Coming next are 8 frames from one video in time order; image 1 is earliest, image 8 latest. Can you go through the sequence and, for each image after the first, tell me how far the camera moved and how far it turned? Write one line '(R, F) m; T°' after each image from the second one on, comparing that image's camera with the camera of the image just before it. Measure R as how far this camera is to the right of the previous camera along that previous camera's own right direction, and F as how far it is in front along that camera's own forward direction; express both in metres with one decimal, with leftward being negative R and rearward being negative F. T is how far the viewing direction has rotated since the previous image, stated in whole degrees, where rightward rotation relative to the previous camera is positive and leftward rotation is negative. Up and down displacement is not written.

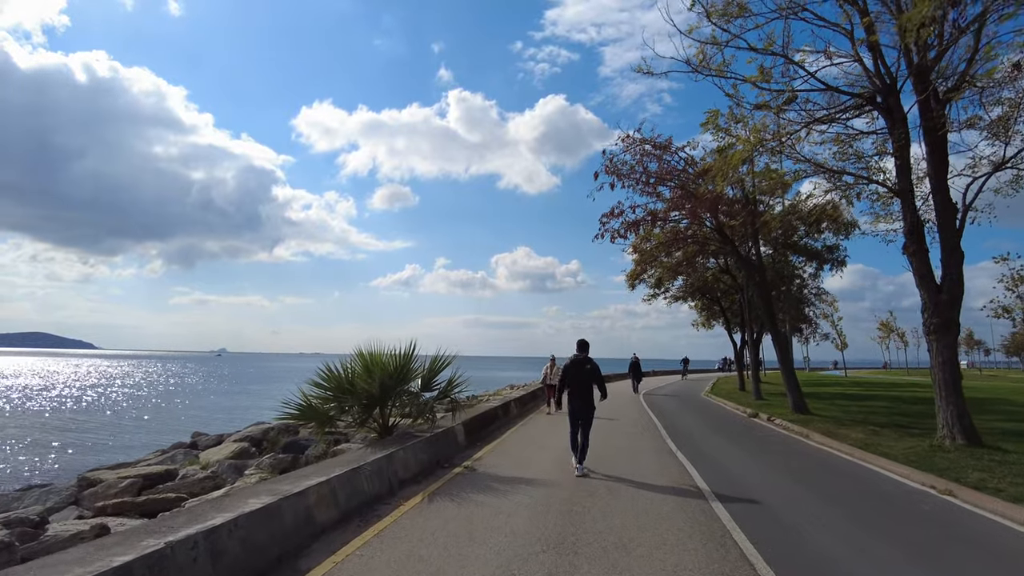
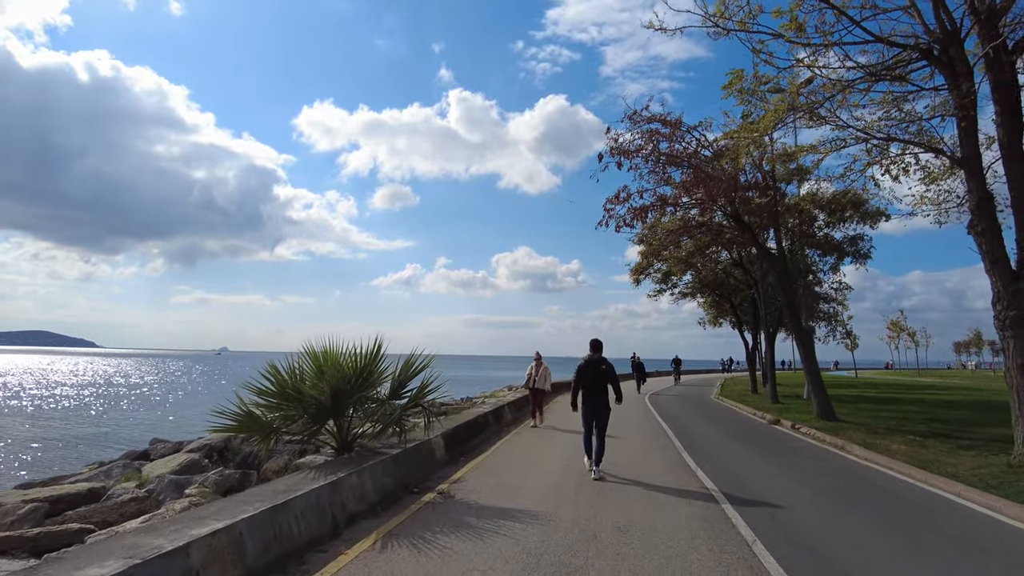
(+0.2, +2.1) m; 0°
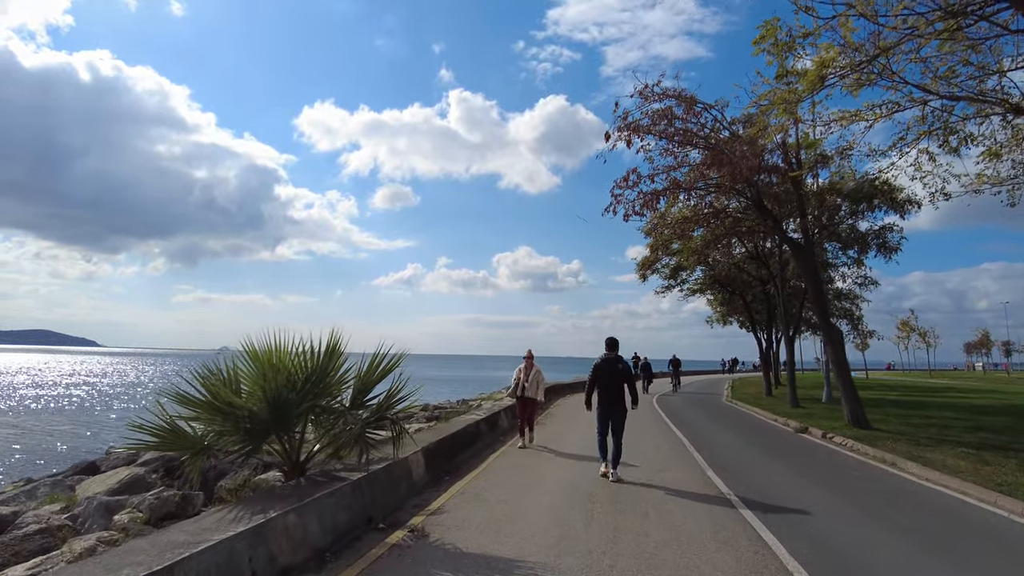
(+0.1, +1.9) m; 0°
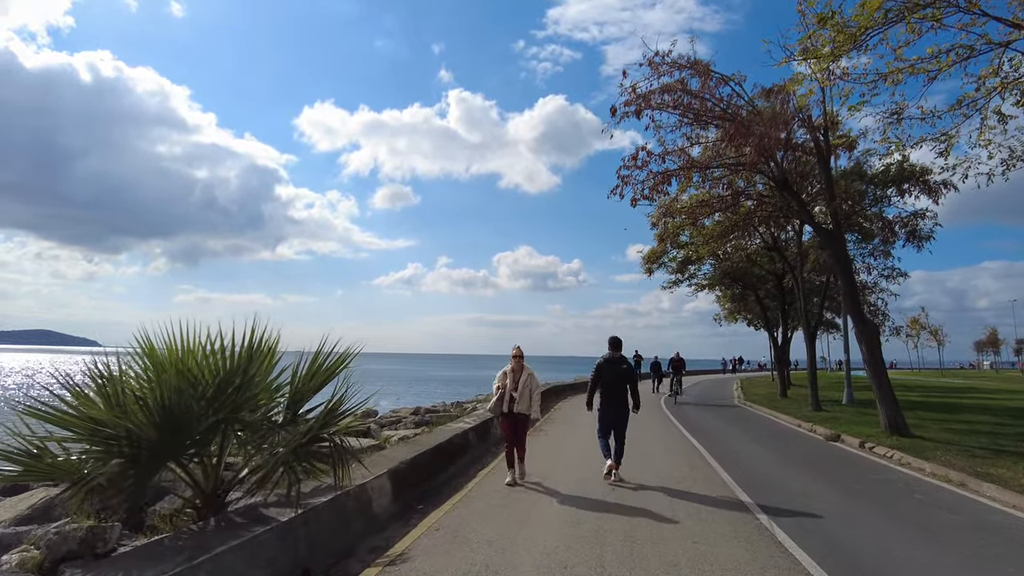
(+0.1, +1.9) m; 0°
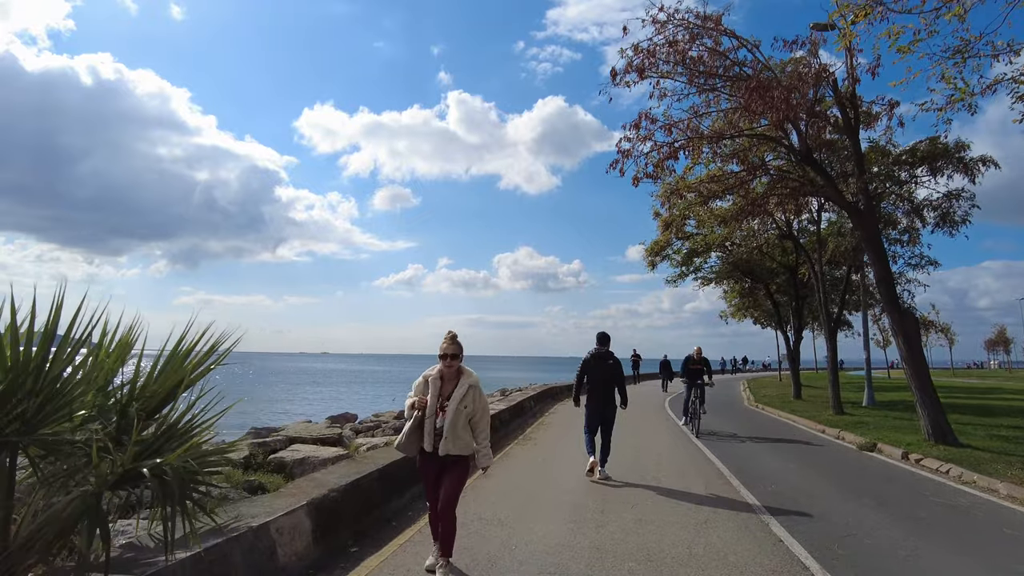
(+0.3, +2.0) m; 0°
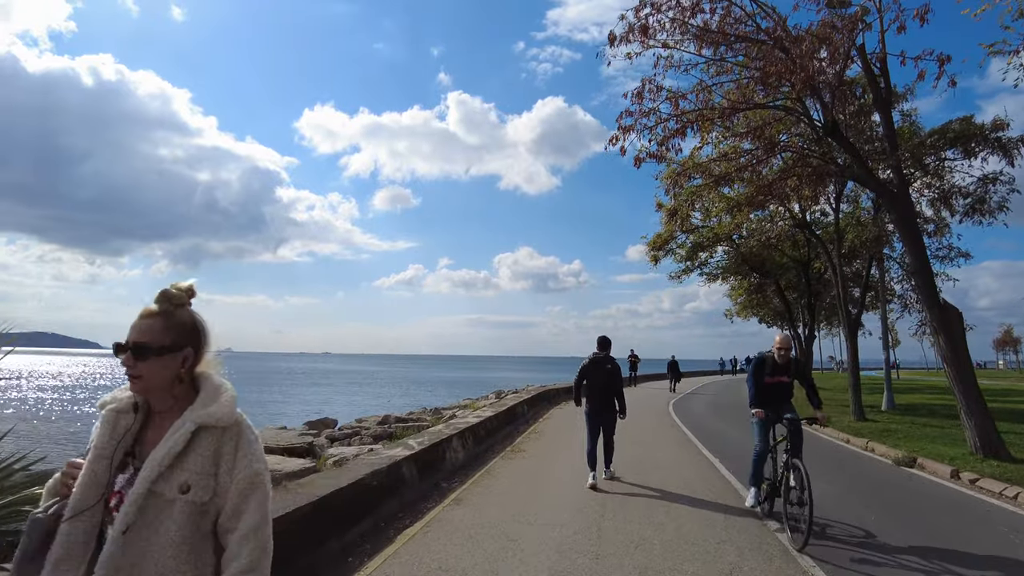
(+0.2, +1.6) m; 0°
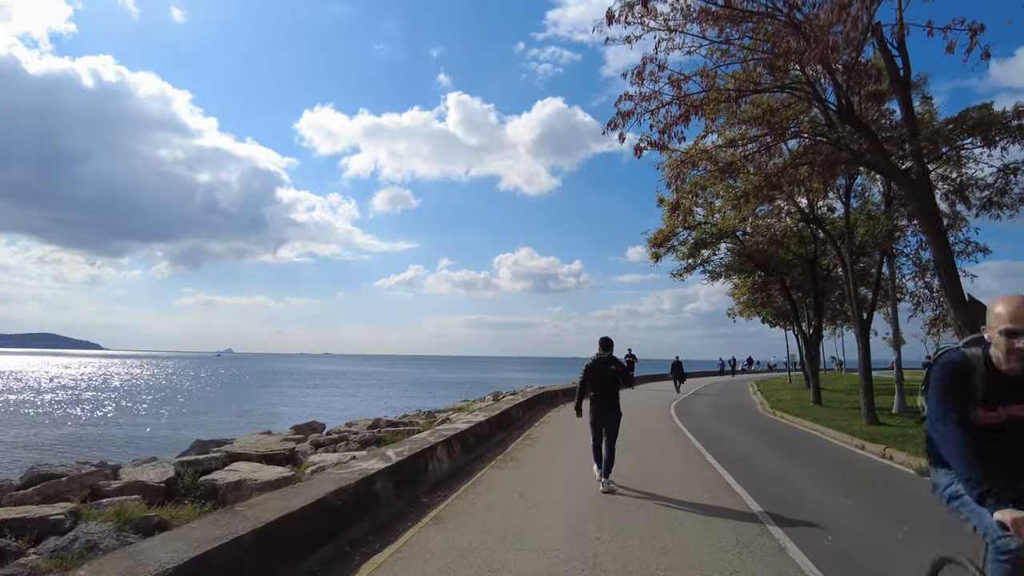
(+0.1, +0.9) m; 0°
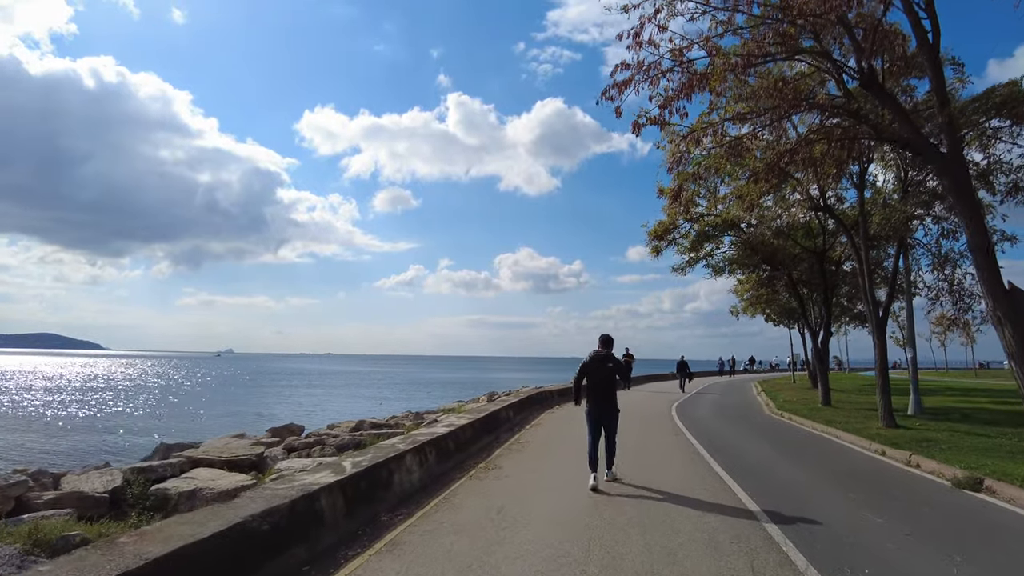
(+0.3, +1.2) m; 0°
